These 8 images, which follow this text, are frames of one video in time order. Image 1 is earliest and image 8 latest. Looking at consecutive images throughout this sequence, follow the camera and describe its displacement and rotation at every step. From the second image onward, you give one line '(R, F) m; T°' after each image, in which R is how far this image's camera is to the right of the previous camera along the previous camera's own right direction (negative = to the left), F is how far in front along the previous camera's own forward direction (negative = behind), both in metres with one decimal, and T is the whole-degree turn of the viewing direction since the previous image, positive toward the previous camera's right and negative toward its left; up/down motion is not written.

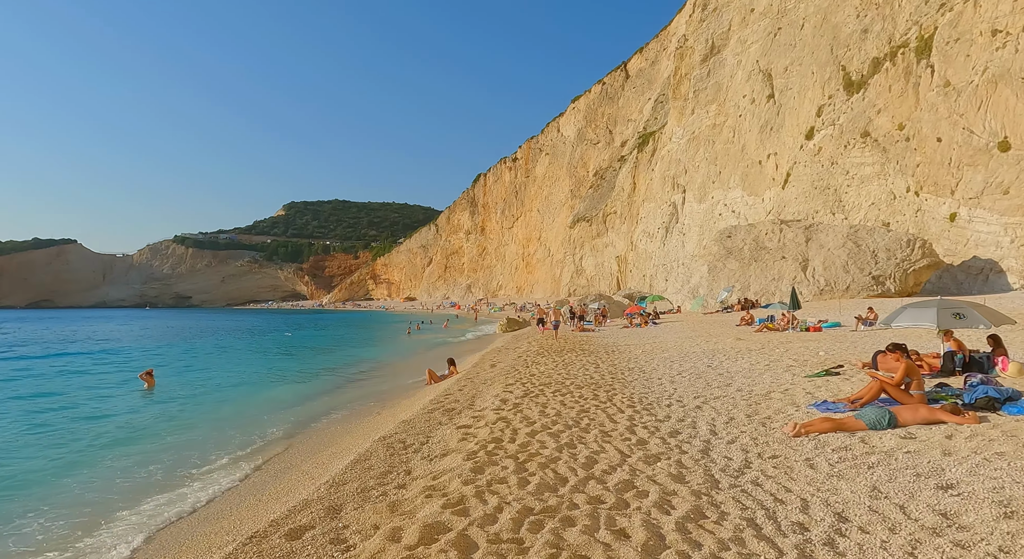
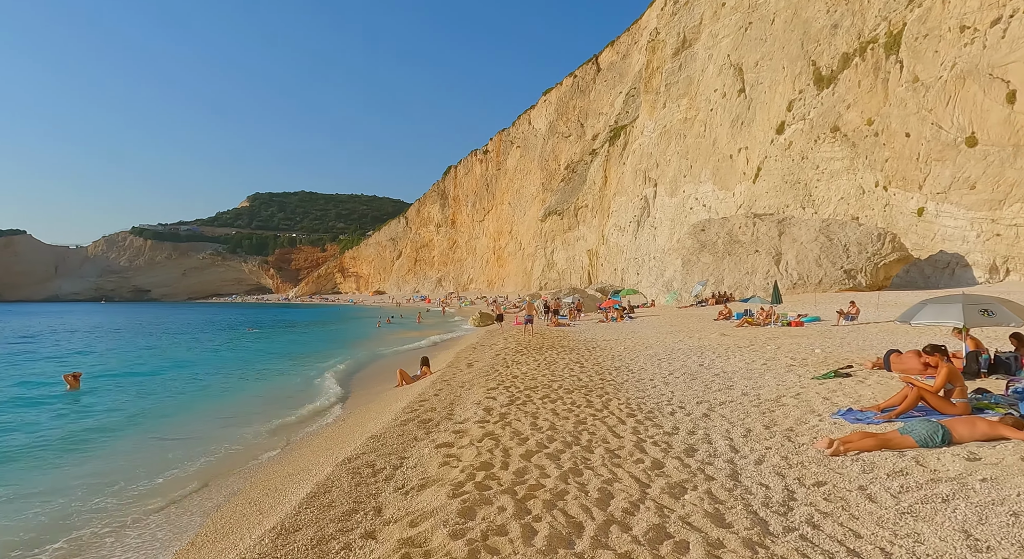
(-0.1, +0.4) m; +3°
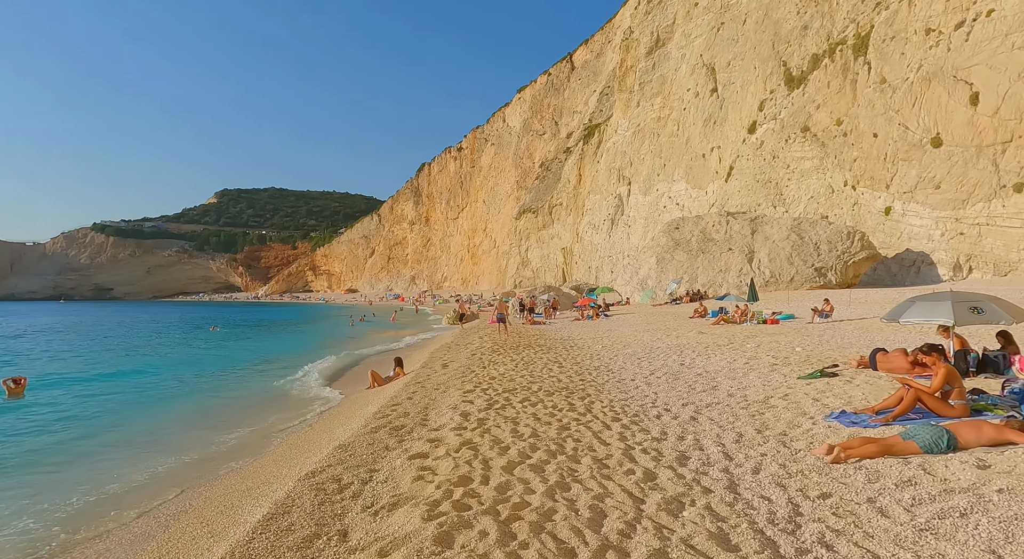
(0.0, +0.2) m; +3°
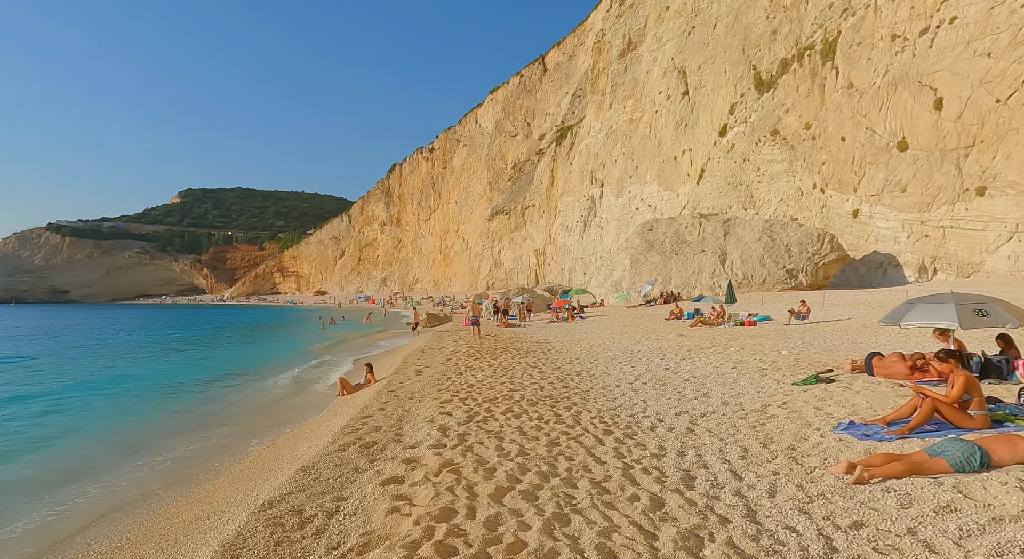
(-0.1, +0.3) m; +3°
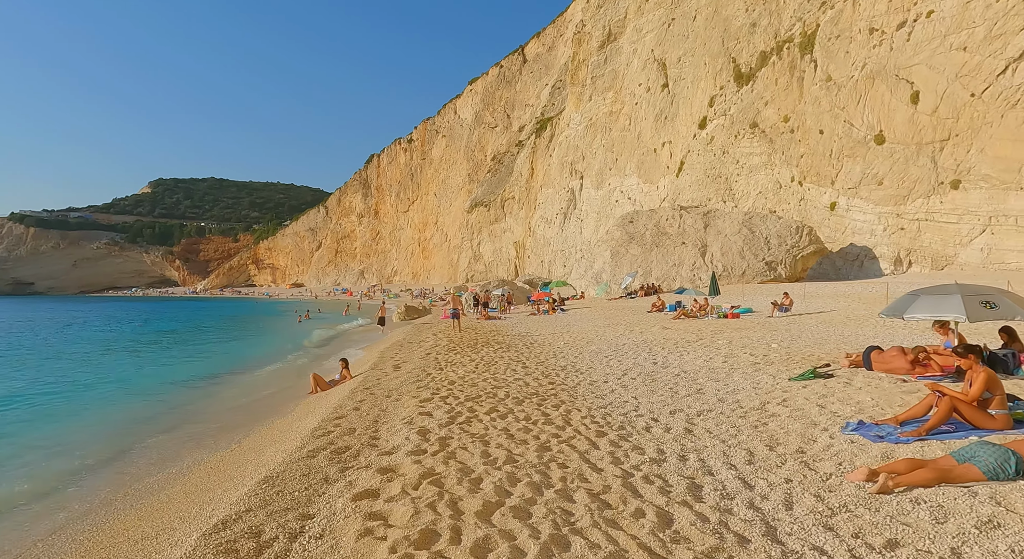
(0.0, +0.2) m; +2°
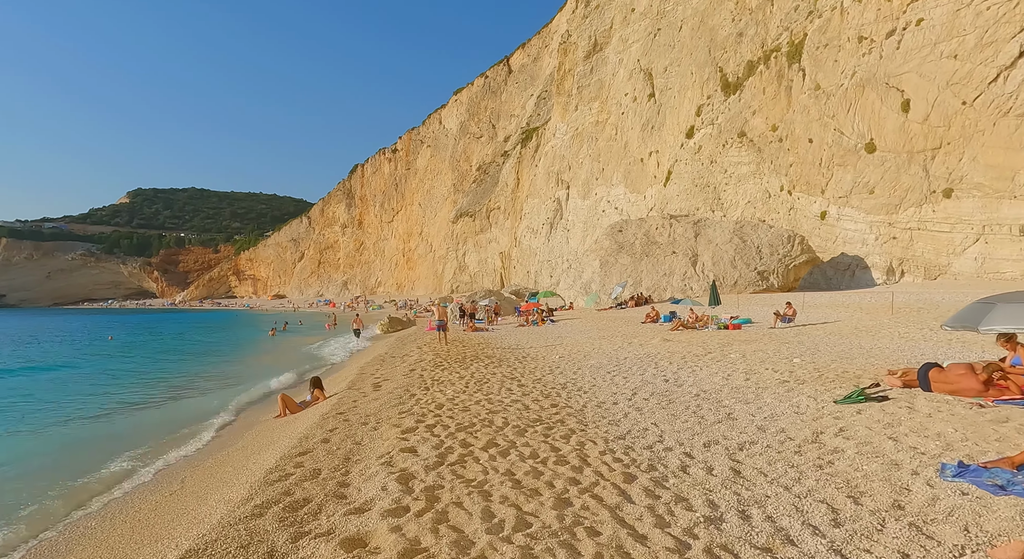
(-0.1, +0.5) m; +2°
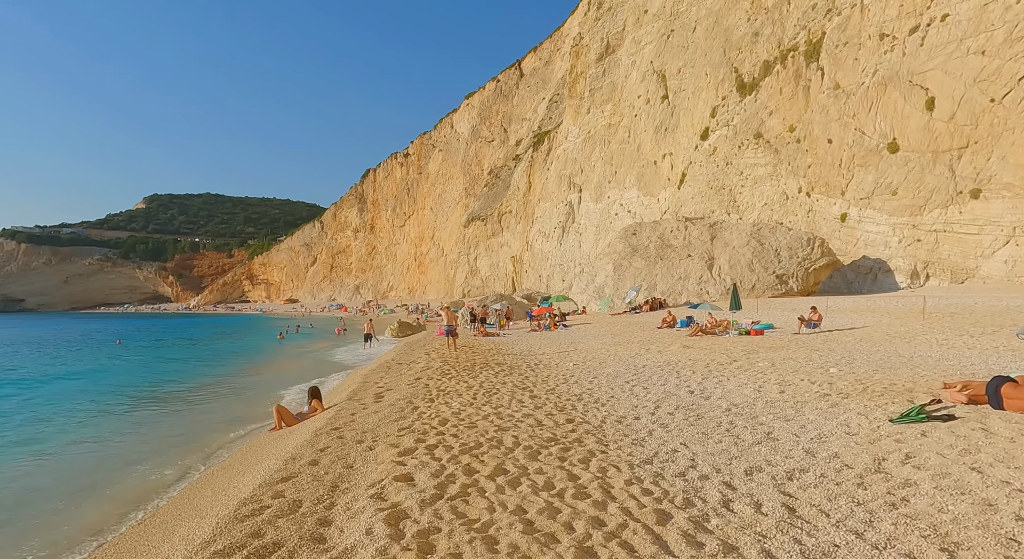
(0.0, +0.3) m; -1°
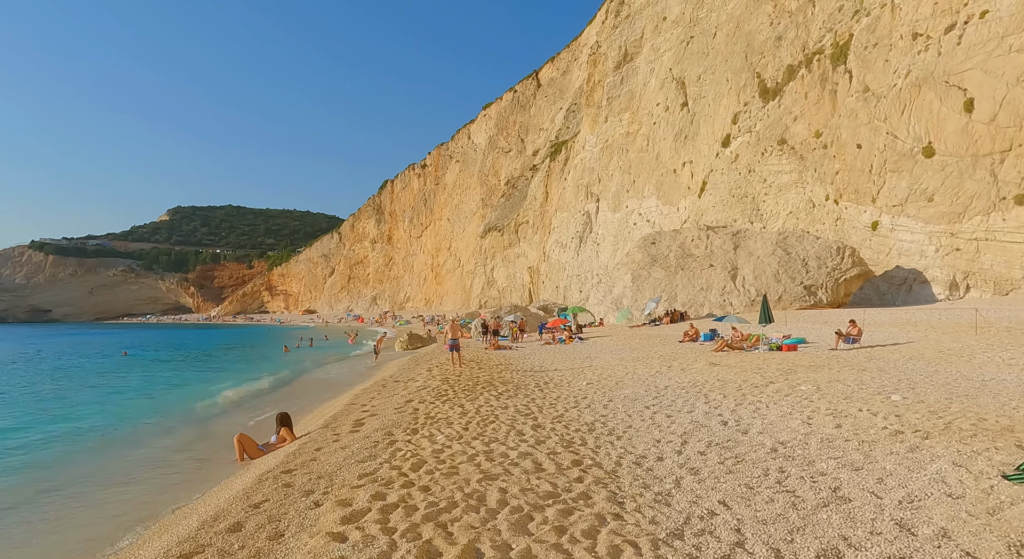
(+0.1, +0.5) m; -2°
